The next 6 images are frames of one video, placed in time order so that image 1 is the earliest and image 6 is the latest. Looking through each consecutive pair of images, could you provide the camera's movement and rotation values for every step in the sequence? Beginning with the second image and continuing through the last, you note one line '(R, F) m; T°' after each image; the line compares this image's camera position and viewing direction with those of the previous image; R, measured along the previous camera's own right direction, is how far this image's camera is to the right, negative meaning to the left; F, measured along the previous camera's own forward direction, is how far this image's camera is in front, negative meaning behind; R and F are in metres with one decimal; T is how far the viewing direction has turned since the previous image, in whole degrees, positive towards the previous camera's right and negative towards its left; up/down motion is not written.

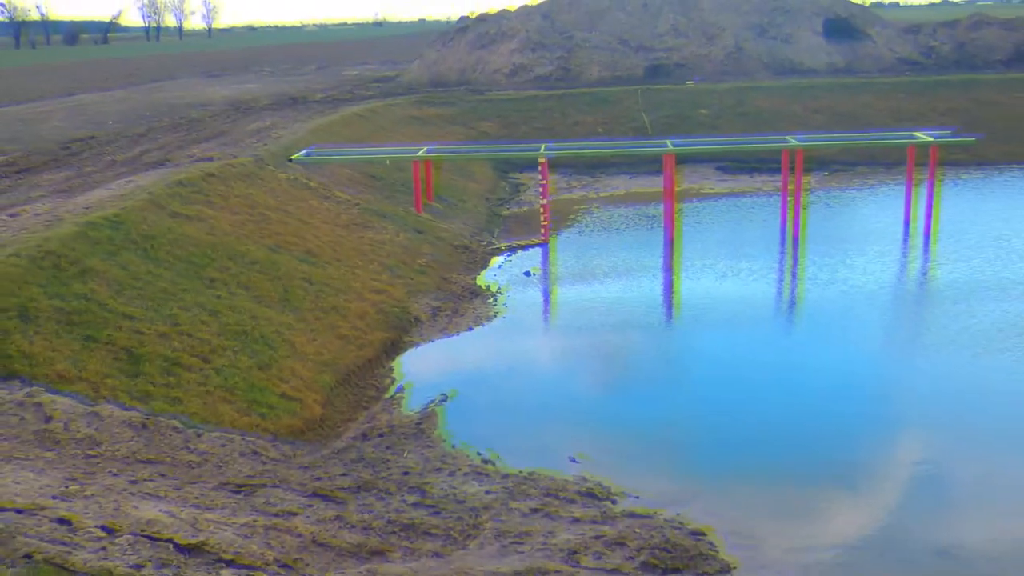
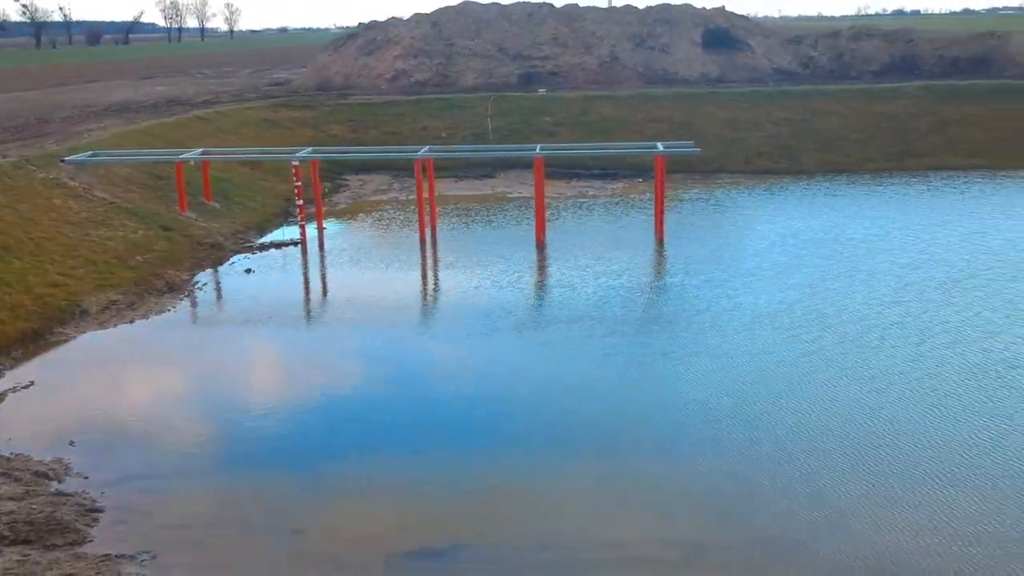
(+6.1, -0.6) m; -1°
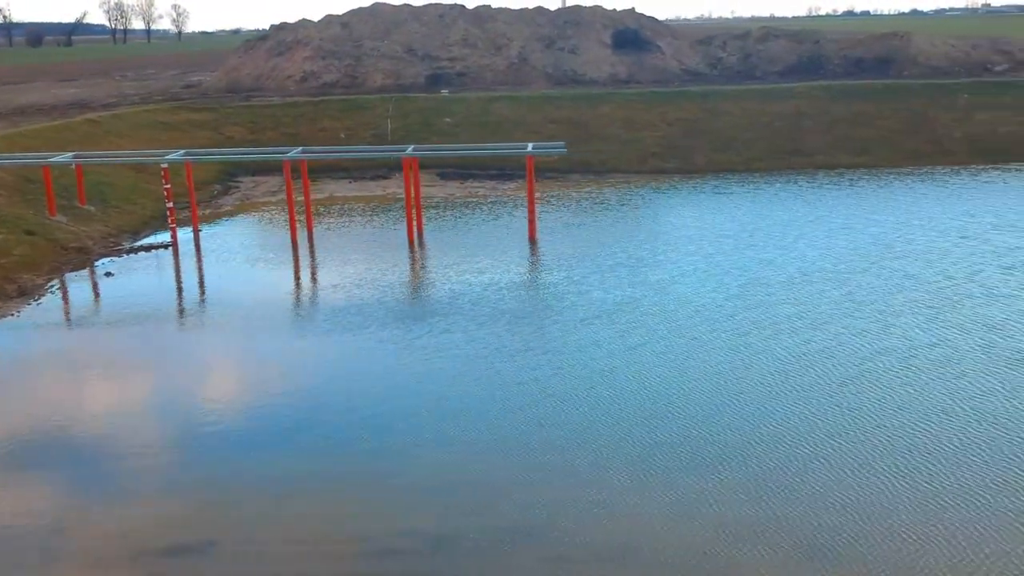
(+1.9, -0.3) m; +3°
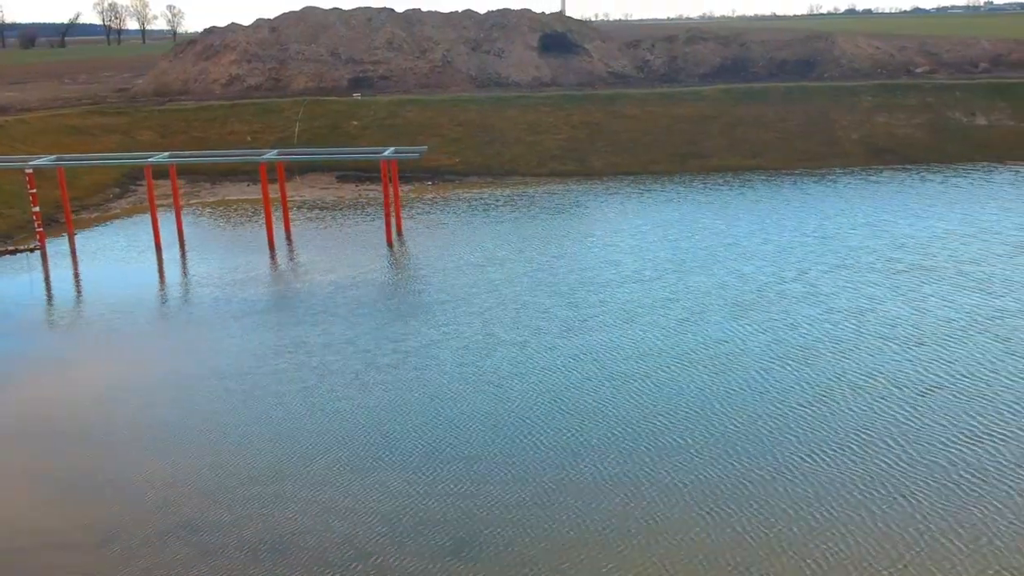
(+3.3, -0.6) m; 0°
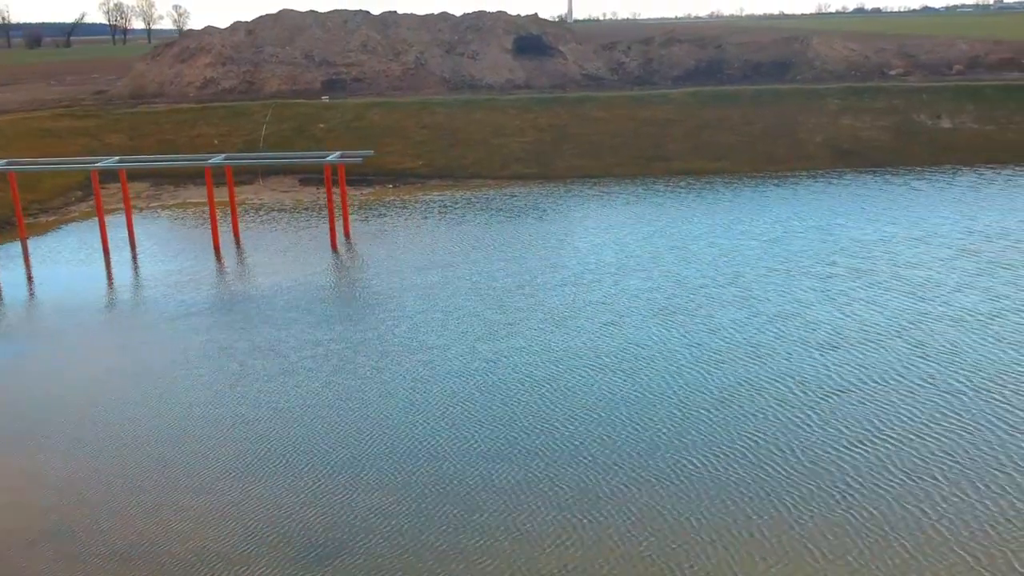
(+1.5, -0.2) m; 0°
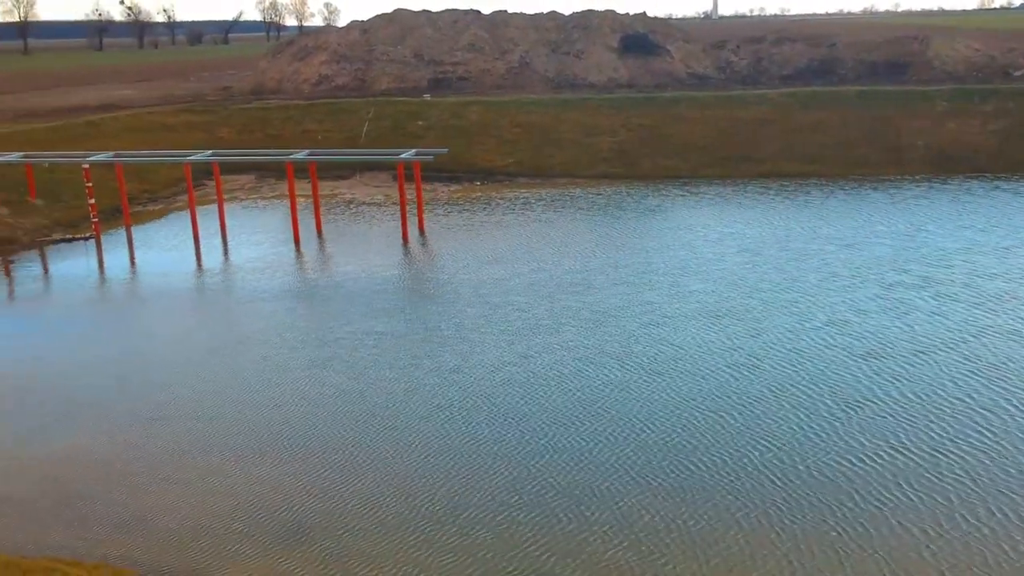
(+1.7, -0.2) m; -8°
